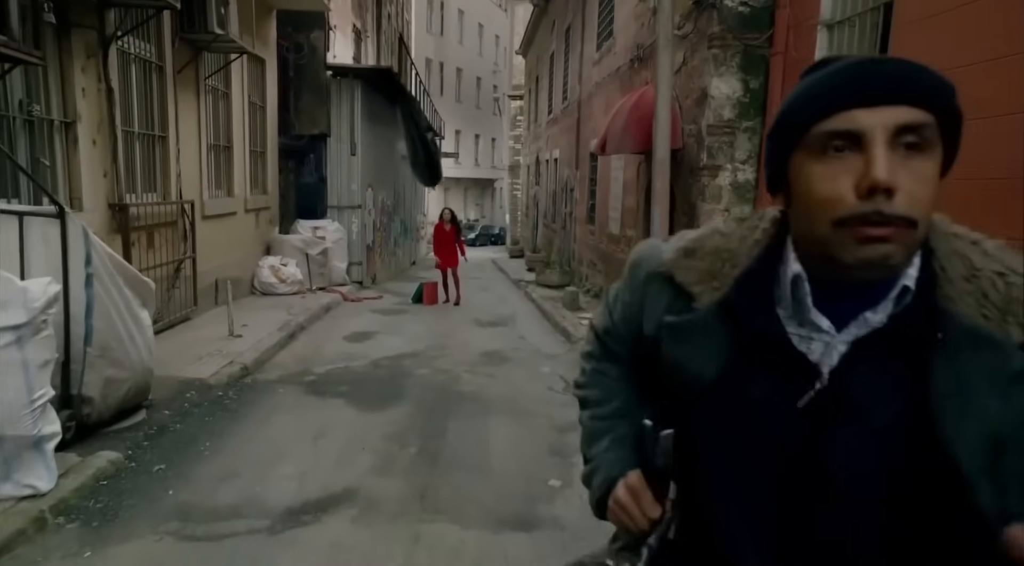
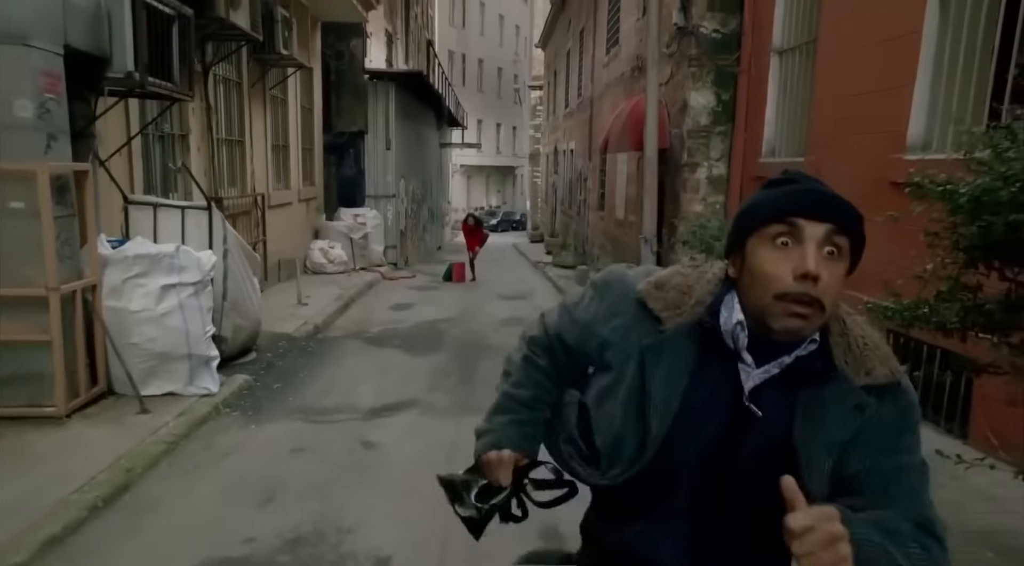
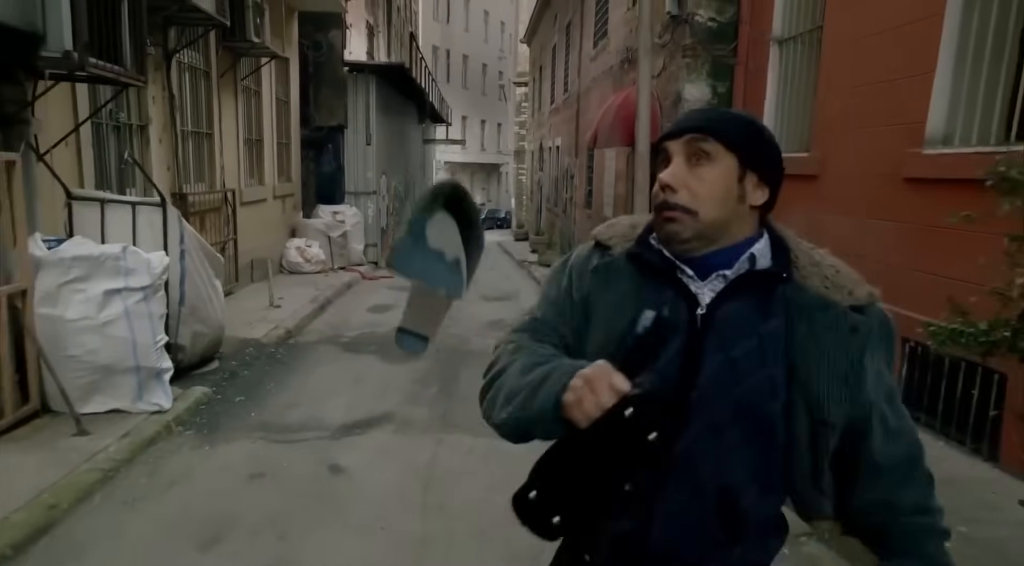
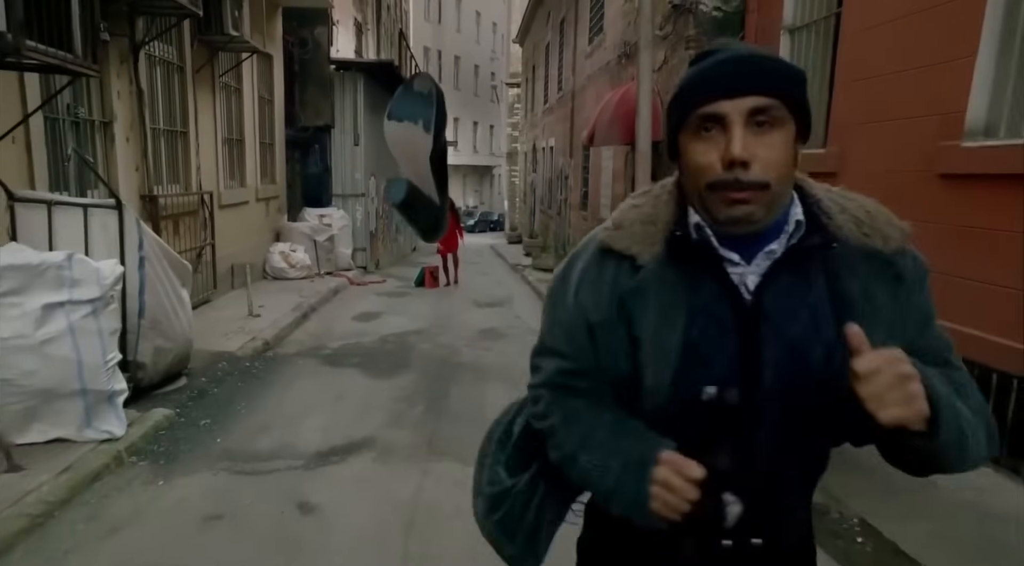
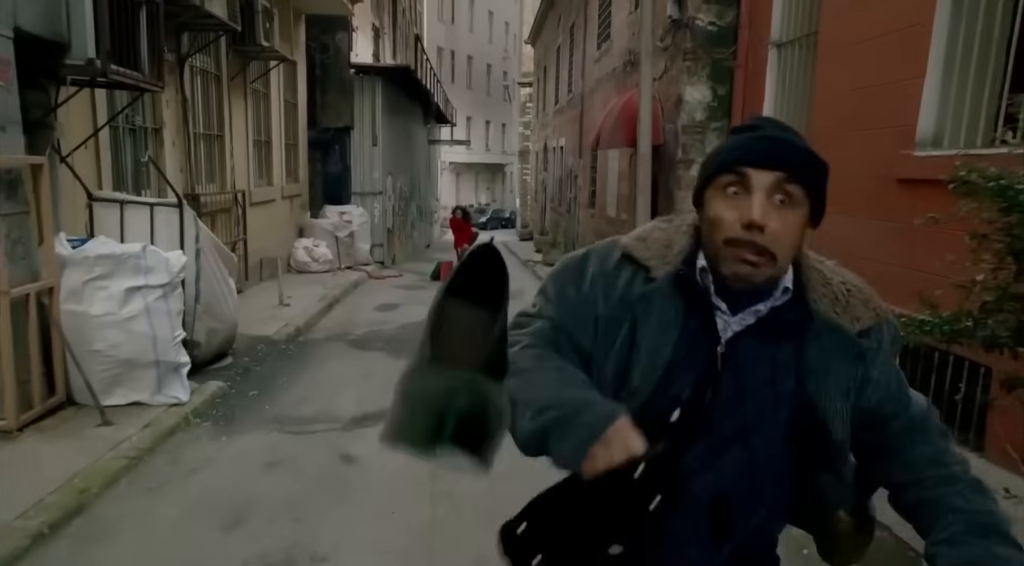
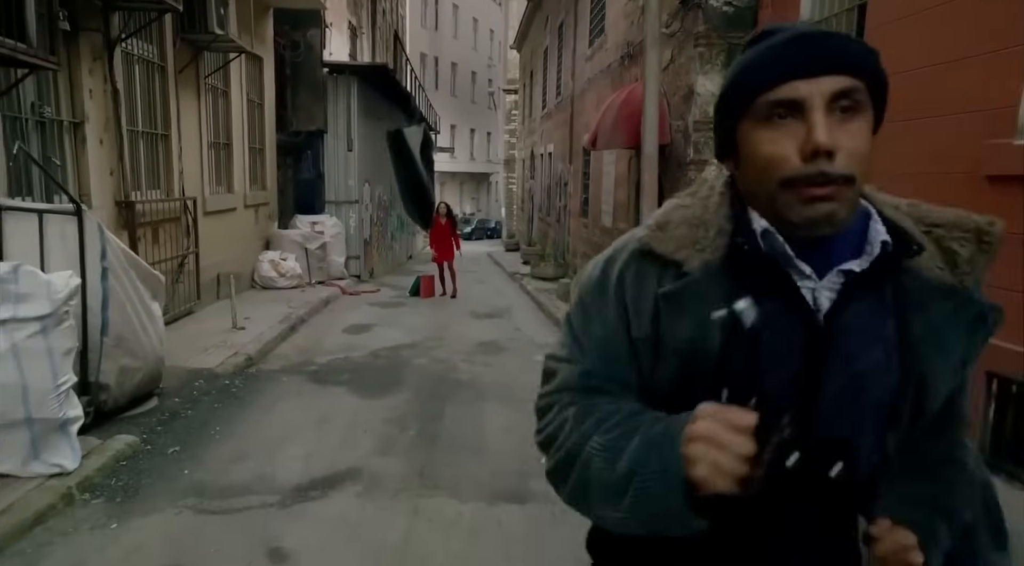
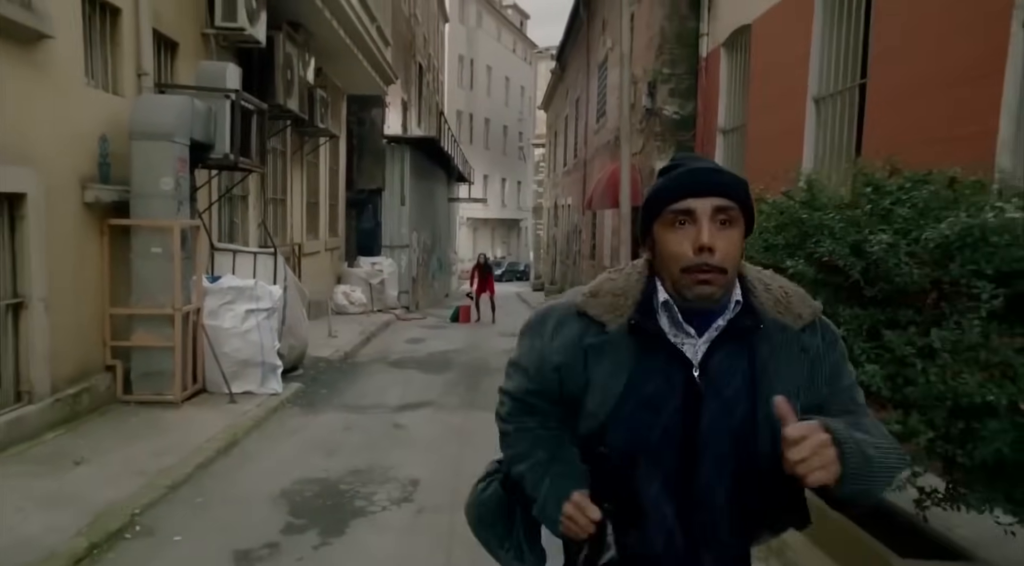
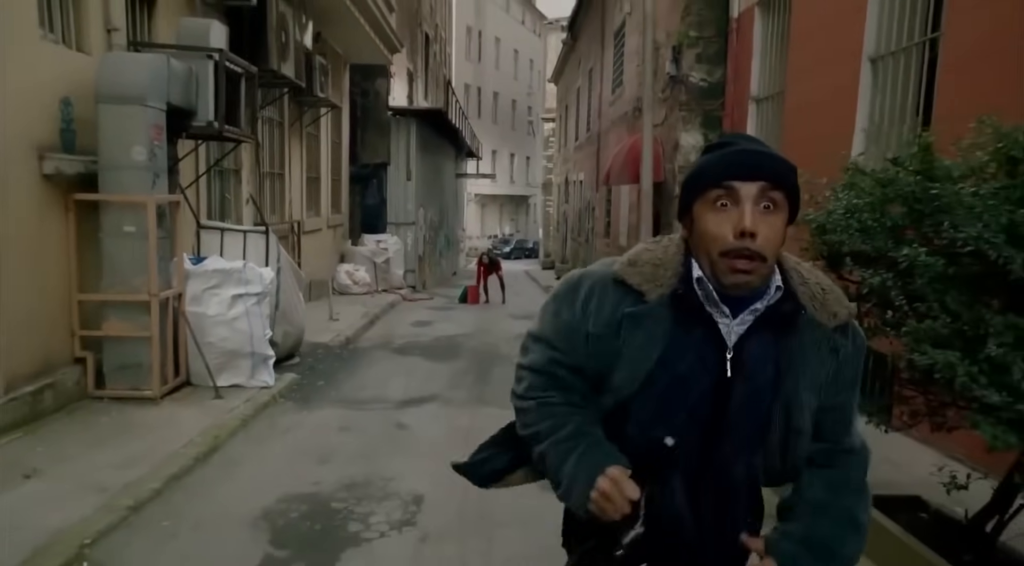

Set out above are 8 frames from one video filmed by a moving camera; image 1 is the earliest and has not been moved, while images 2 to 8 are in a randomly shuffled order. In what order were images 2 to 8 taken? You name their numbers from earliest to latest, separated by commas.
6, 4, 3, 5, 2, 8, 7
